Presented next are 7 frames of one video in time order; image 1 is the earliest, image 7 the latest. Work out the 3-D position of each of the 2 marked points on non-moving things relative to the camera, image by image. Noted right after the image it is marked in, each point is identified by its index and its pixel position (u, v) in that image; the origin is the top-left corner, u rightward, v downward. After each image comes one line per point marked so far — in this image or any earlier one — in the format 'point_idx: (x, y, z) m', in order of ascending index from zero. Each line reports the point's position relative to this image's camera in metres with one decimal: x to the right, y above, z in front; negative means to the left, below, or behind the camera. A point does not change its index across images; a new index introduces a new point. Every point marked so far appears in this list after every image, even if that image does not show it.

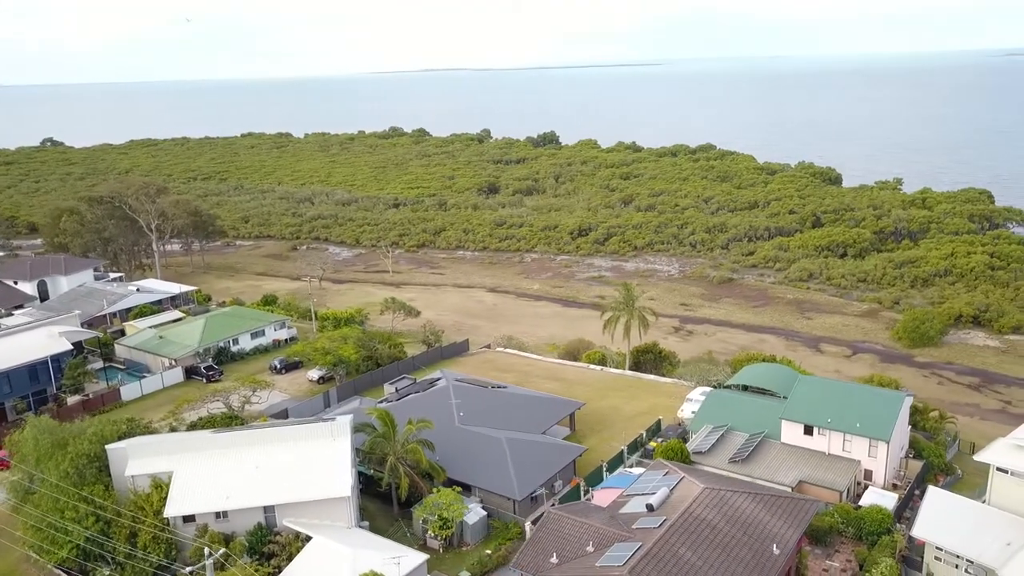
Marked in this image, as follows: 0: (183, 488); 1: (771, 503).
0: (-7.8, -4.8, +19.3) m
1: (+5.7, -4.7, +17.7) m
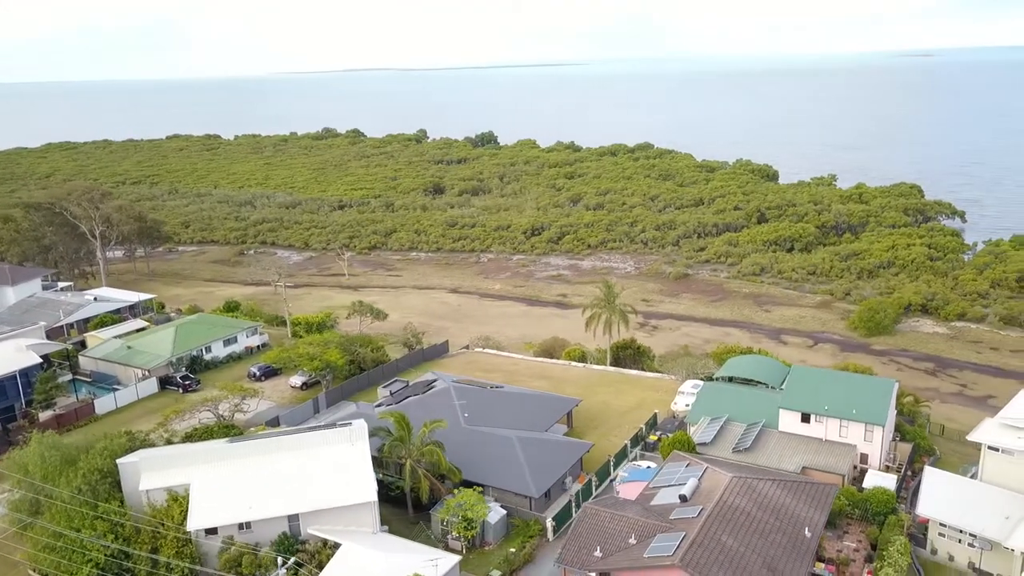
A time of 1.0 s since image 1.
0: (-7.2, -4.9, +18.9) m
1: (+6.5, -4.6, +18.4) m
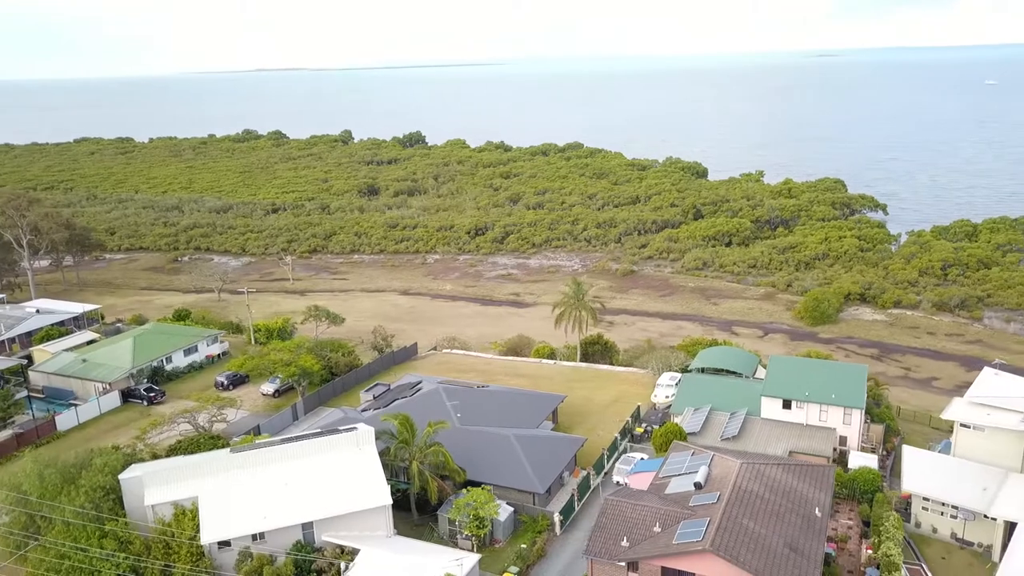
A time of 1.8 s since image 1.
0: (-6.8, -5.1, +18.4) m
1: (+6.9, -4.4, +19.3) m
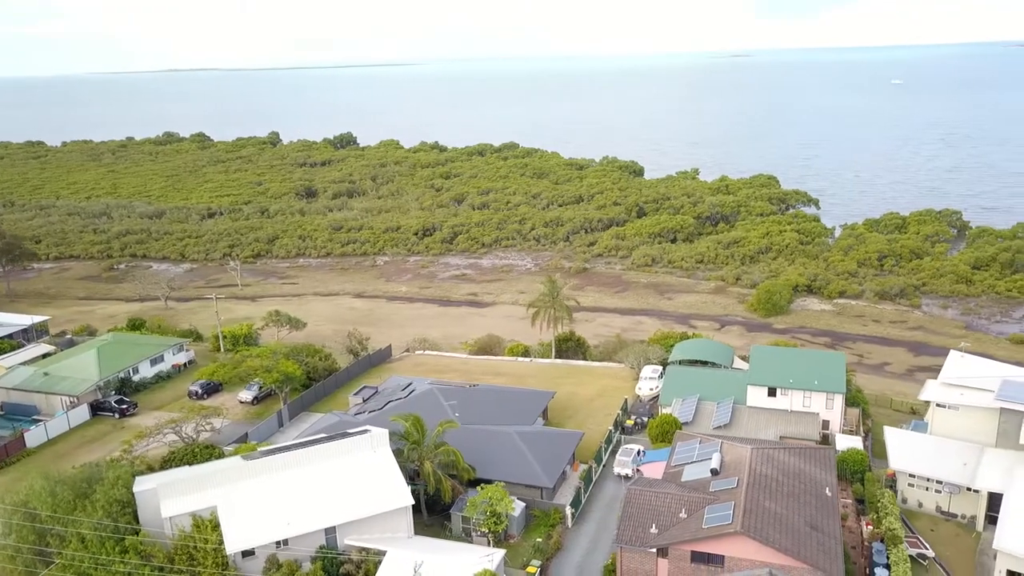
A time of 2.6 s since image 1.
0: (-6.2, -5.2, +18.2) m
1: (+7.3, -4.2, +20.2) m
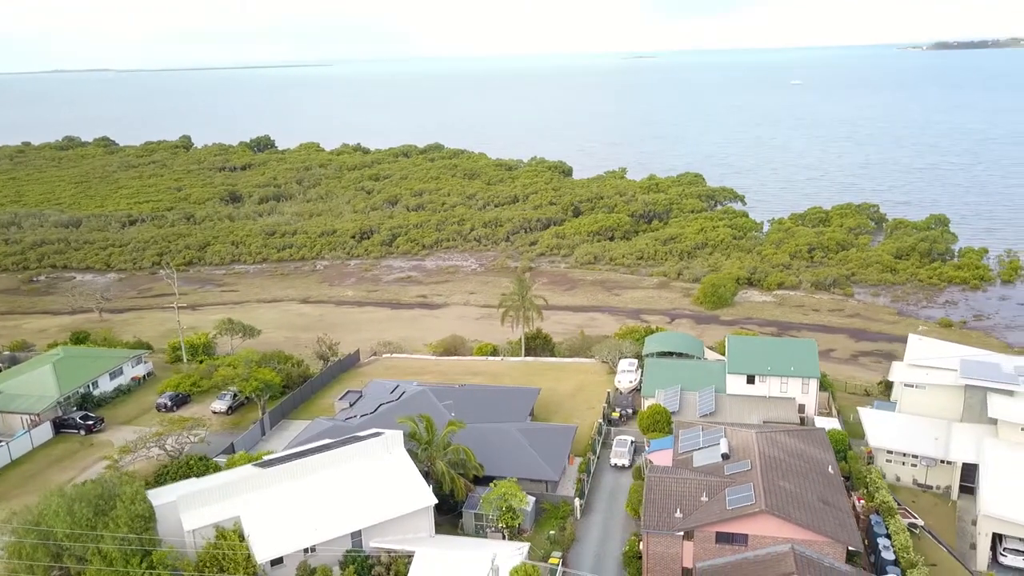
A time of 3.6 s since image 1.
0: (-5.5, -5.4, +17.9) m
1: (+7.6, -3.9, +21.3) m
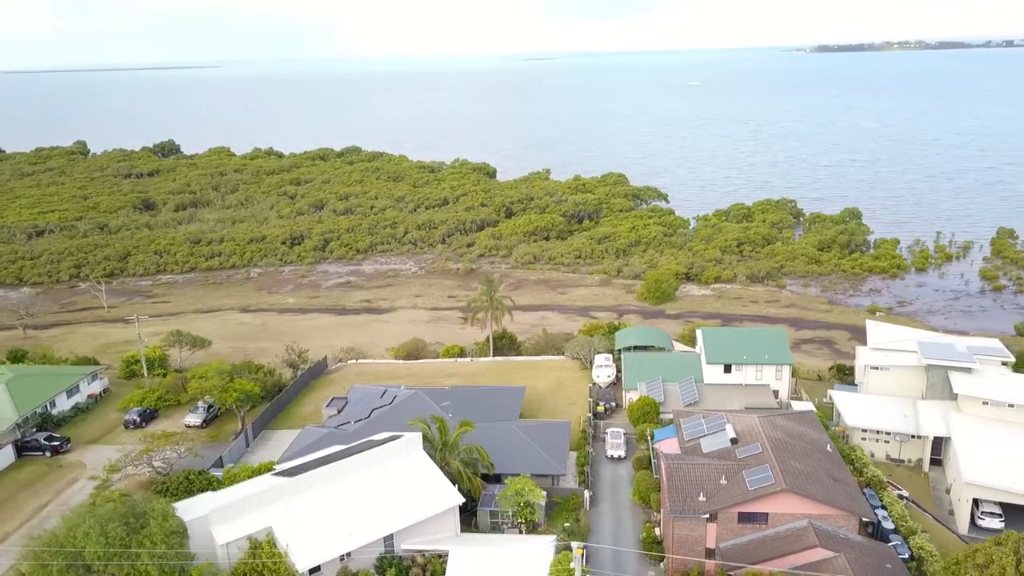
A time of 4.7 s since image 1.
0: (-4.7, -5.5, +17.7) m
1: (+7.9, -3.7, +22.7) m
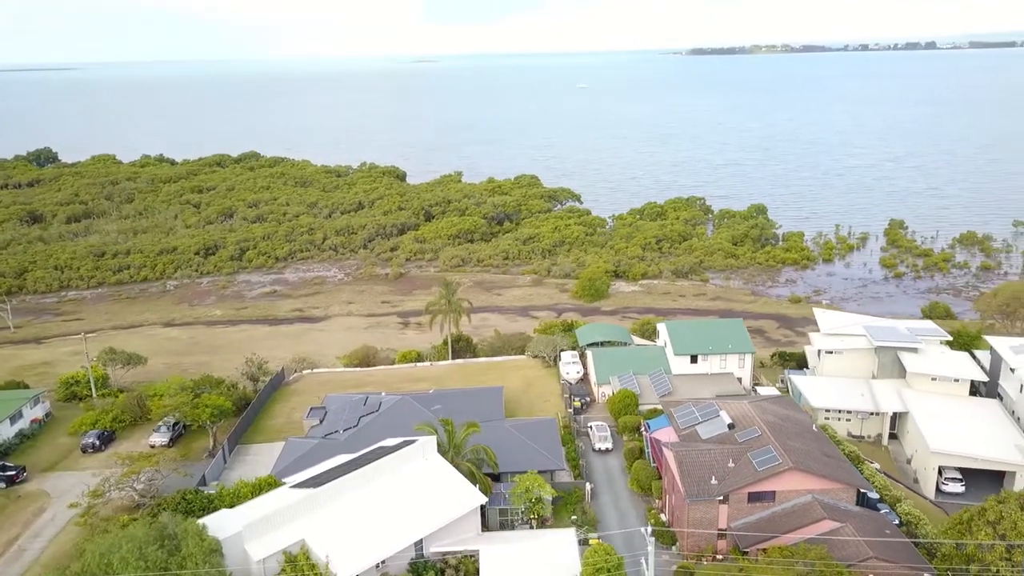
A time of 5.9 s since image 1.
0: (-3.9, -5.7, +17.6) m
1: (+7.9, -3.4, +24.2) m
